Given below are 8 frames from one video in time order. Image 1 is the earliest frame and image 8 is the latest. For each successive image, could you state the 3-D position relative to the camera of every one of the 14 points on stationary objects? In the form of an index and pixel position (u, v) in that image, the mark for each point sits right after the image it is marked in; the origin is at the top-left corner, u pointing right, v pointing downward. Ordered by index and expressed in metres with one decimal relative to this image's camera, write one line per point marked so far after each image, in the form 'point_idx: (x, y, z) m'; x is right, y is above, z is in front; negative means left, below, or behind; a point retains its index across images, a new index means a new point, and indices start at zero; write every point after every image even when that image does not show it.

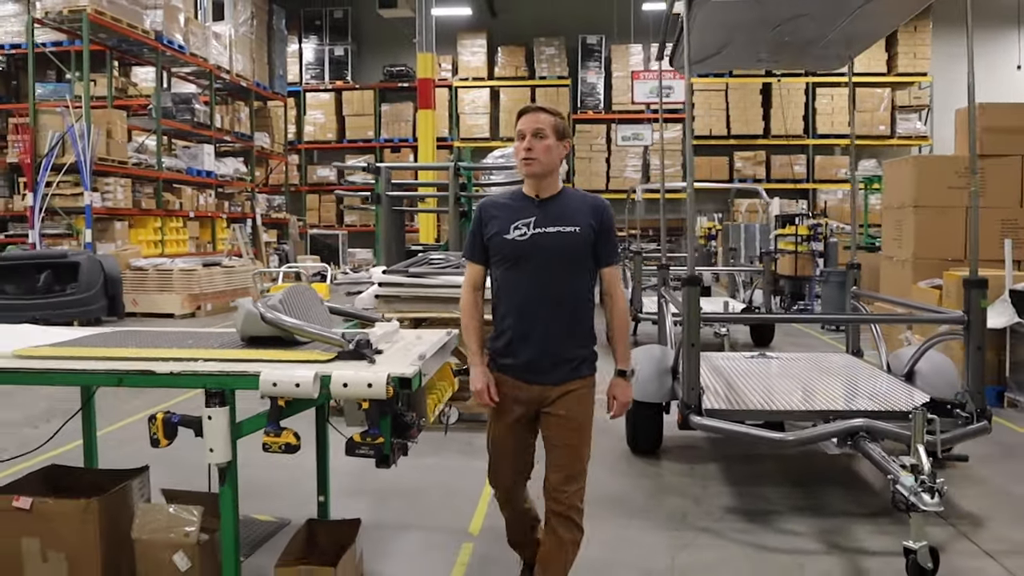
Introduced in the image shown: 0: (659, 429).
0: (+0.6, -0.6, +4.5) m
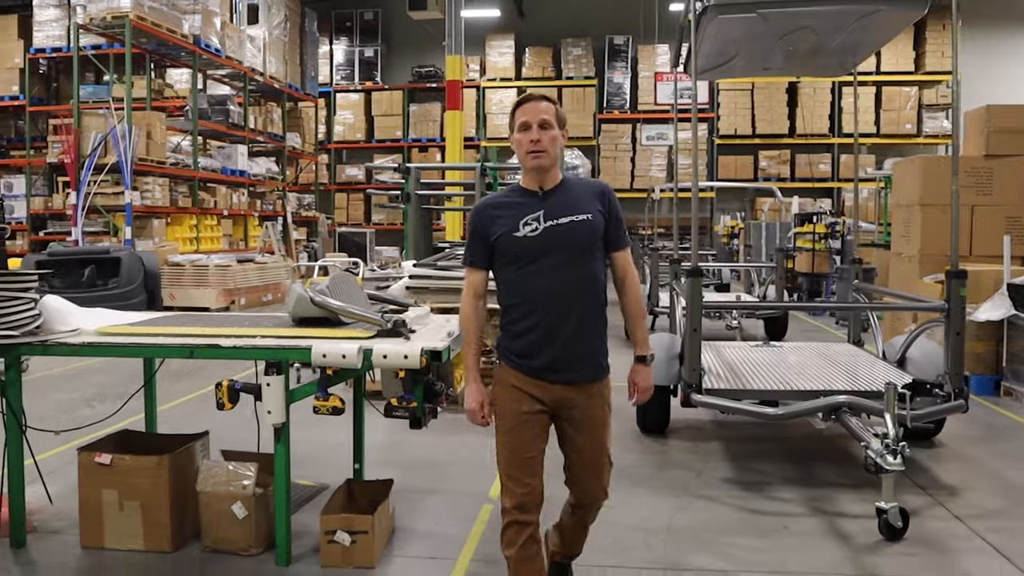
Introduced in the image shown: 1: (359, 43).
0: (+0.7, -0.5, +4.8) m
1: (-2.3, +3.8, +16.3) m
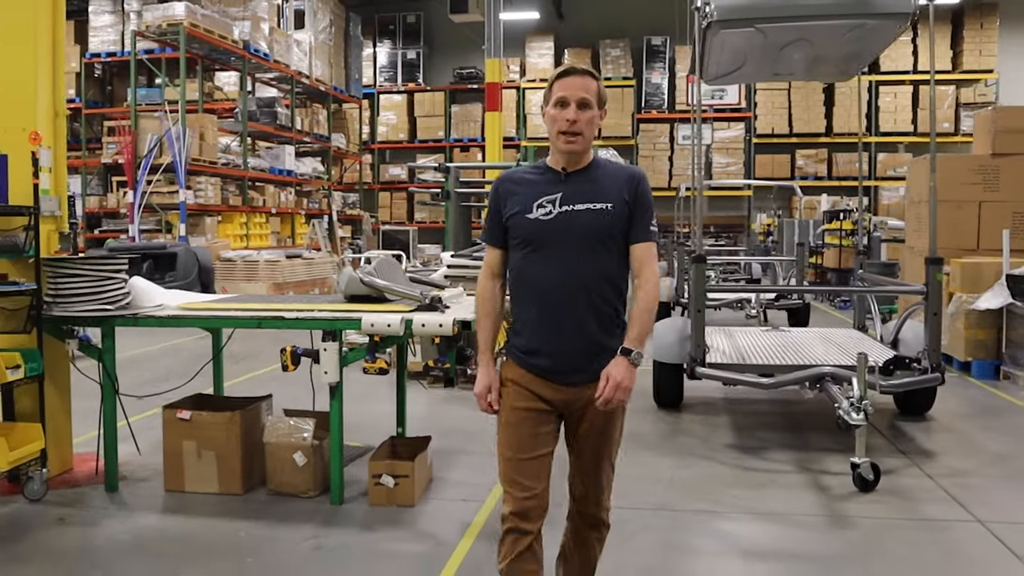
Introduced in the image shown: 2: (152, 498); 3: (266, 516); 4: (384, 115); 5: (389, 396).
0: (+0.8, -0.5, +5.3) m
1: (-1.7, +3.8, +16.9) m
2: (-1.2, -0.7, +3.6) m
3: (-0.8, -0.7, +3.4) m
4: (-2.0, +2.8, +17.0) m
5: (-0.6, -0.6, +5.5) m
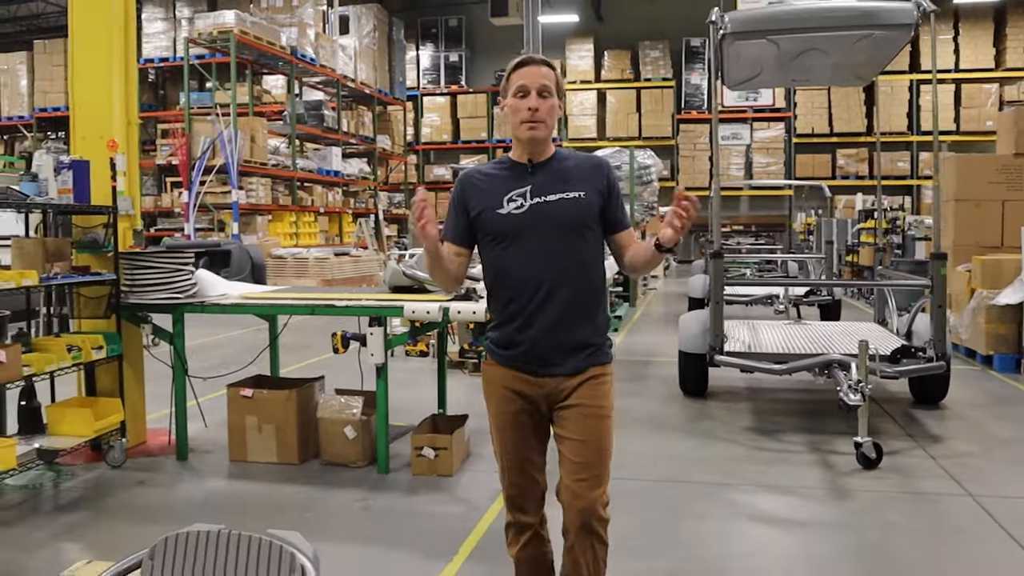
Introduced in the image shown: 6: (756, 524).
0: (+1.0, -0.5, +5.6) m
1: (-1.1, +3.9, +17.3) m
2: (-1.1, -0.7, +4.0) m
3: (-0.7, -0.7, +3.8) m
4: (-1.4, +2.8, +17.5) m
5: (-0.5, -0.5, +5.9) m
6: (+0.8, -0.7, +3.4) m
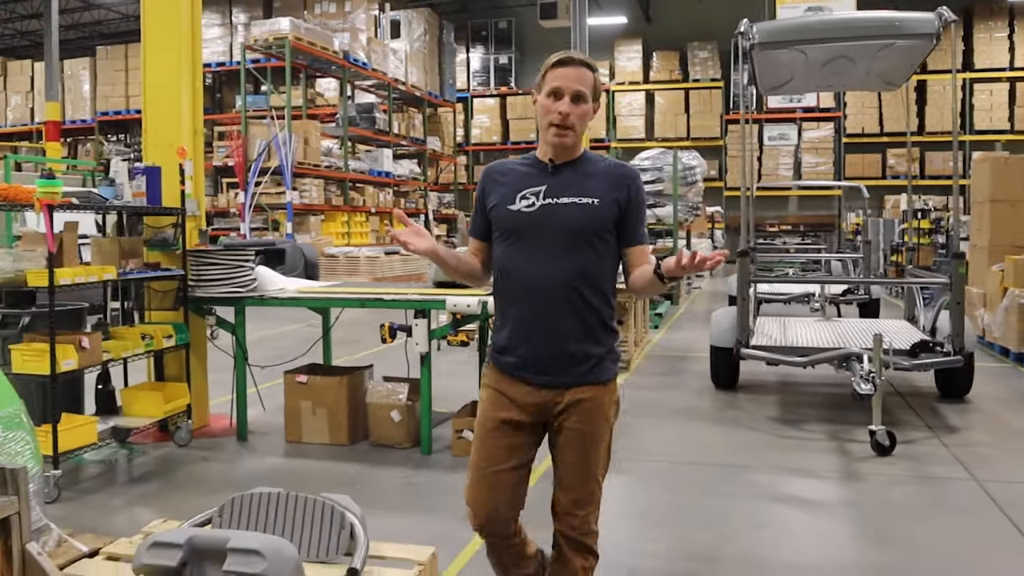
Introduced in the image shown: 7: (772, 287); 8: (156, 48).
0: (+1.2, -0.4, +5.9) m
1: (-0.3, +3.9, +17.6) m
2: (-1.0, -0.6, +4.3) m
3: (-0.6, -0.7, +4.1) m
4: (-0.6, +2.8, +17.8) m
5: (-0.2, -0.5, +6.2) m
6: (+0.9, -0.7, +3.7) m
7: (+2.4, 0.0, +9.7) m
8: (-1.6, +1.1, +4.7) m
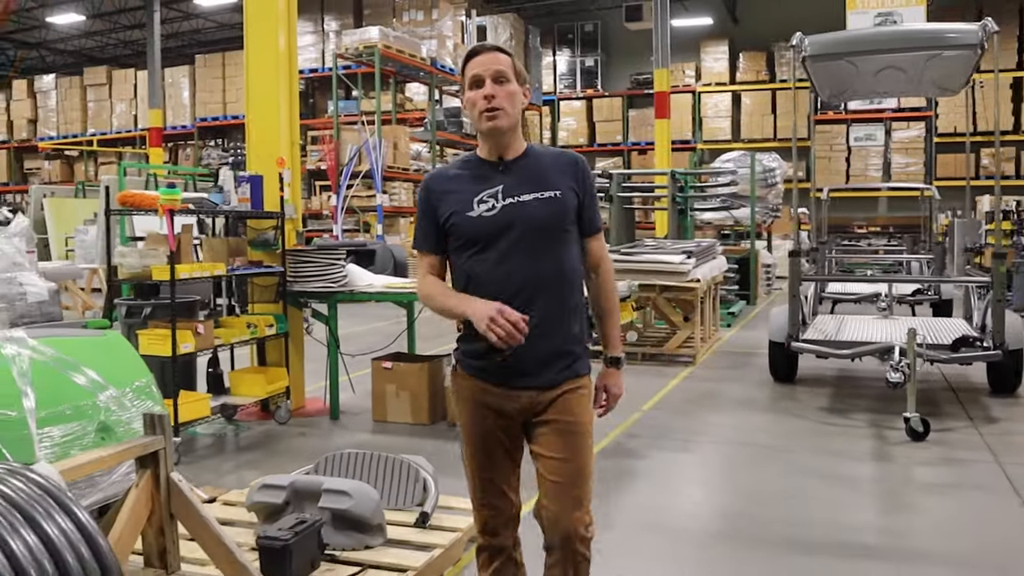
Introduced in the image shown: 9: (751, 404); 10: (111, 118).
0: (+1.6, -0.4, +6.2) m
1: (+1.1, +3.9, +18.1) m
2: (-0.7, -0.6, +4.8) m
3: (-0.3, -0.6, +4.6) m
4: (+0.8, +2.8, +18.2) m
5: (+0.2, -0.5, +6.7) m
6: (+1.1, -0.7, +4.0) m
7: (+3.1, 0.0, +9.9) m
8: (-1.2, +1.1, +5.3) m
9: (+1.3, -0.6, +5.6) m
10: (-6.2, +2.6, +16.5) m
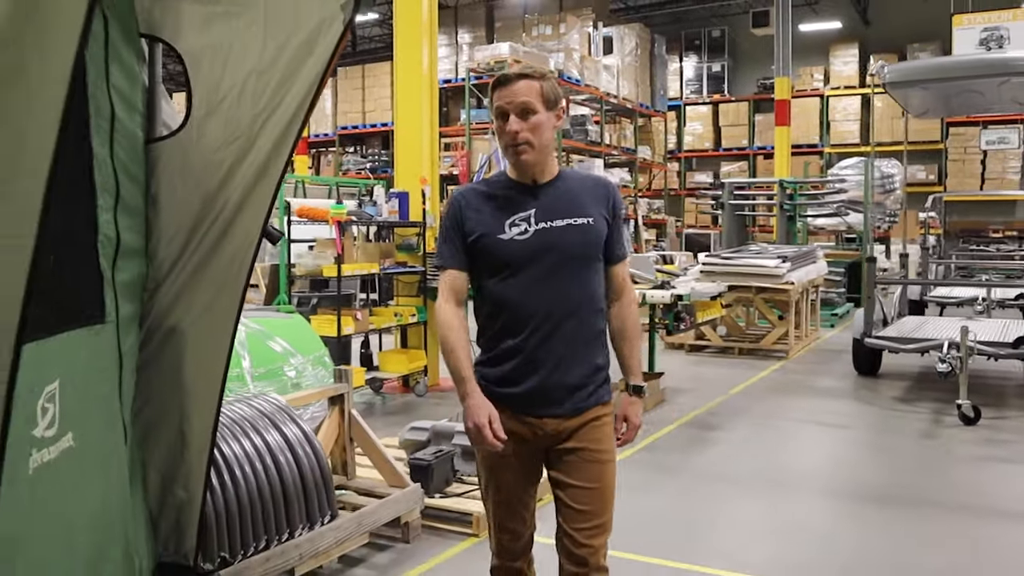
0: (+2.3, -0.4, +6.8) m
1: (+3.3, +3.8, +18.7) m
2: (-0.1, -0.6, +5.8) m
3: (+0.2, -0.6, +5.4) m
4: (+3.0, +2.8, +18.9) m
5: (+1.0, -0.5, +7.5) m
6: (+1.5, -0.7, +4.7) m
7: (+4.2, 0.0, +10.3) m
8: (-0.6, +1.1, +6.2) m
9: (+1.9, -0.6, +6.3) m
10: (-4.1, +2.7, +18.0) m
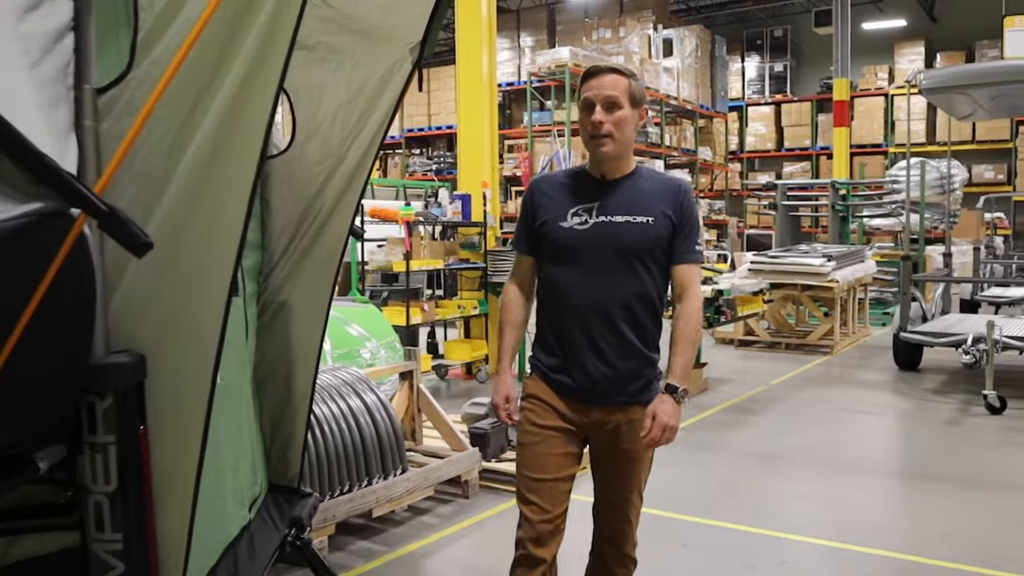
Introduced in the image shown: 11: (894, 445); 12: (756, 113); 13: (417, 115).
0: (+2.7, -0.4, +7.1) m
1: (+4.3, +3.8, +18.9) m
2: (+0.2, -0.6, +6.2) m
3: (+0.5, -0.6, +5.9) m
4: (+4.1, +2.8, +19.1) m
5: (+1.4, -0.5, +7.9) m
6: (+1.8, -0.7, +5.1) m
7: (+4.8, 0.0, +10.5) m
8: (-0.3, +1.1, +6.7) m
9: (+2.2, -0.6, +6.6) m
10: (-3.1, +2.7, +18.7) m
11: (+1.7, -0.7, +4.8) m
12: (+4.1, +3.0, +18.9) m
13: (-1.4, +2.6, +16.3) m
